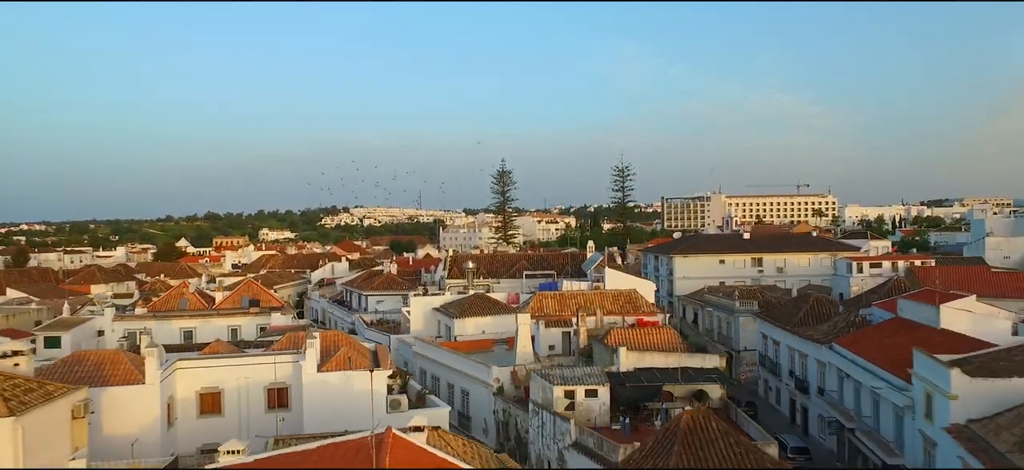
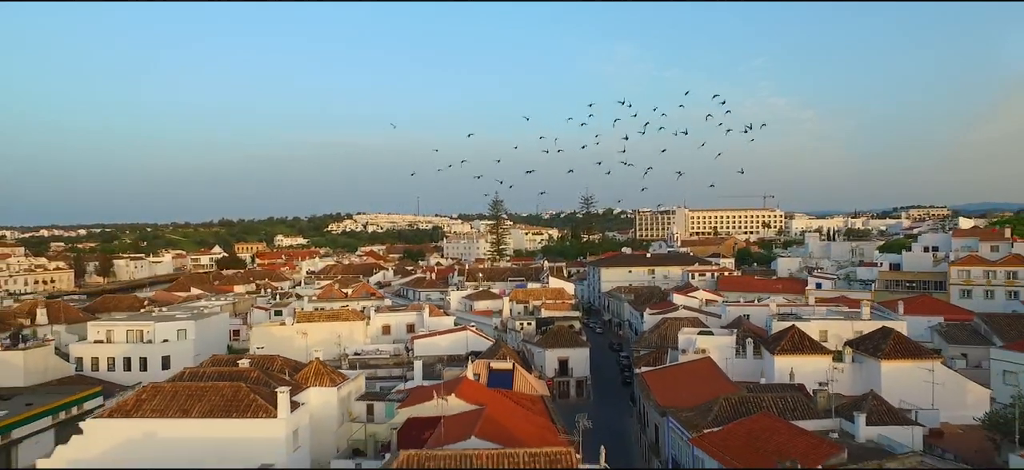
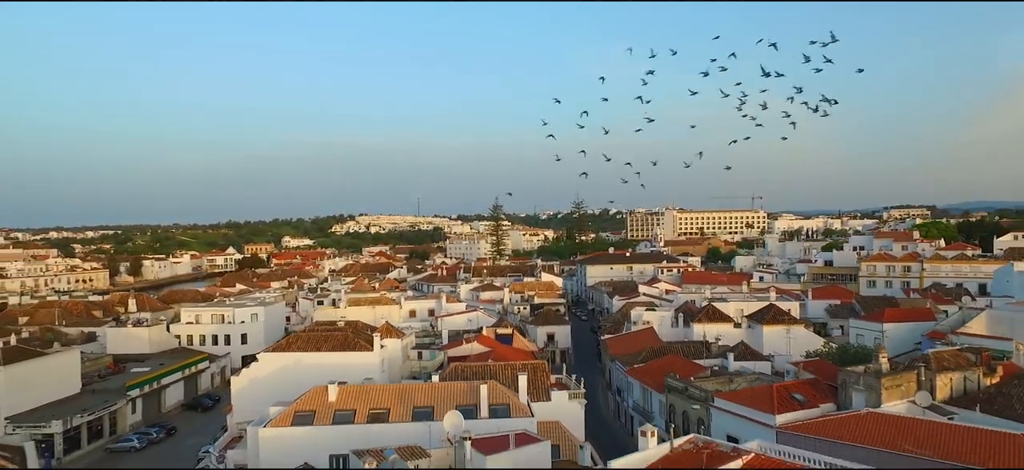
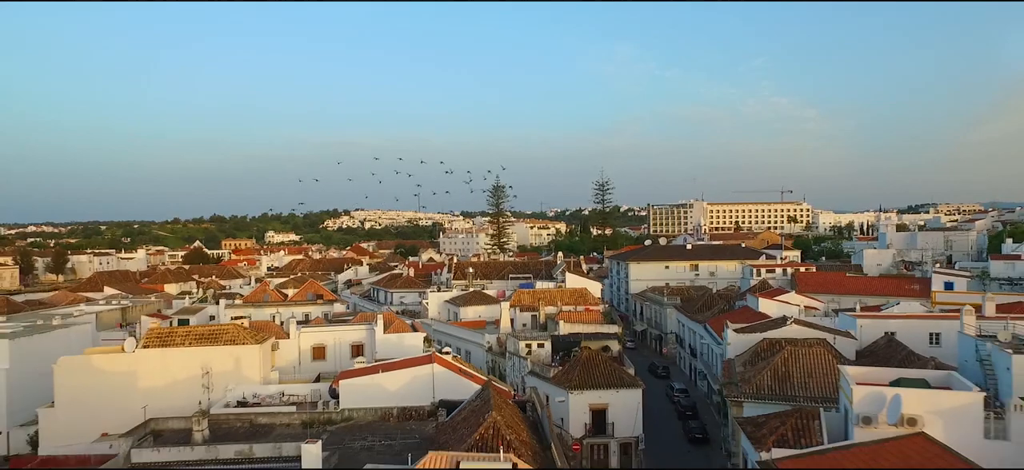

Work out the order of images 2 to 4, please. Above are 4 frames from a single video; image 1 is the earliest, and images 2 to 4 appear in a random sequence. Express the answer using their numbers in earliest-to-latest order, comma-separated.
4, 2, 3
